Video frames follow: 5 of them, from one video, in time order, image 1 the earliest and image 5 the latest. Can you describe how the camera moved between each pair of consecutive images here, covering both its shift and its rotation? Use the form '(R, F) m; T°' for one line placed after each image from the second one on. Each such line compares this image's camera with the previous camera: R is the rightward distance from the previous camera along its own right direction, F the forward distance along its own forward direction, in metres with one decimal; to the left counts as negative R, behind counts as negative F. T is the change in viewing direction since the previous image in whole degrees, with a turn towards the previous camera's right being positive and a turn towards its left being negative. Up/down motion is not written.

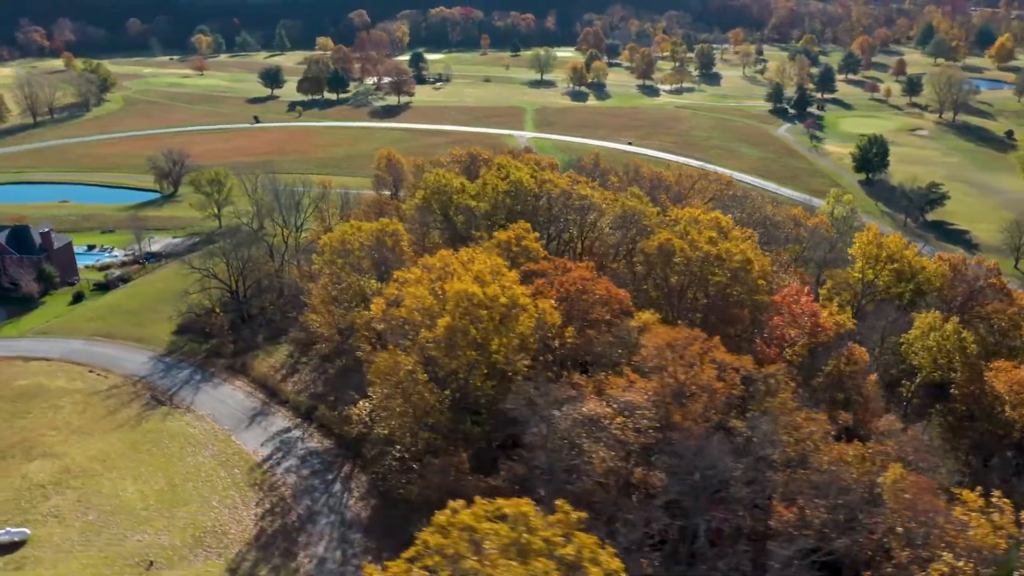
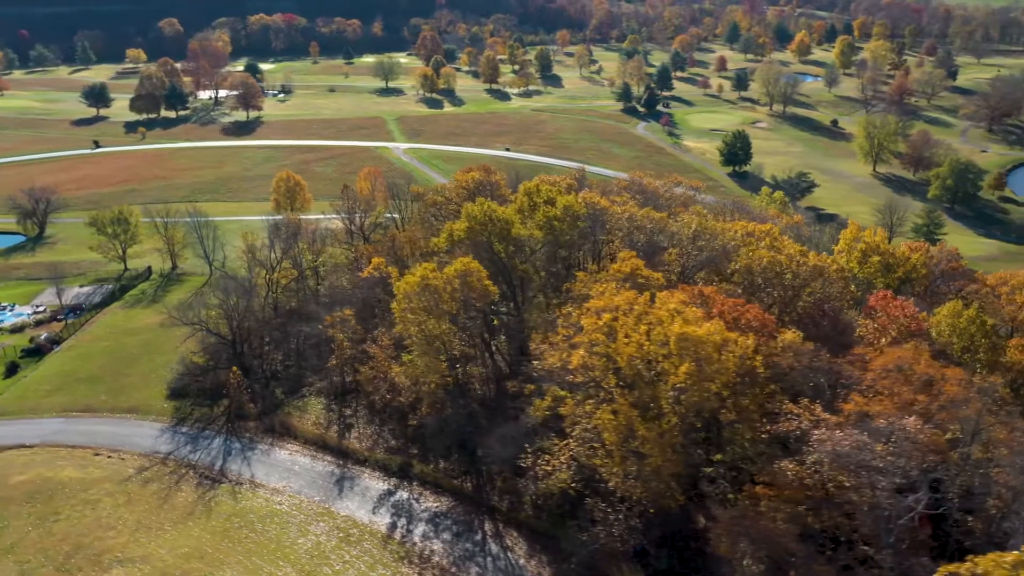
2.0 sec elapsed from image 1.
(-13.0, +2.4) m; +12°
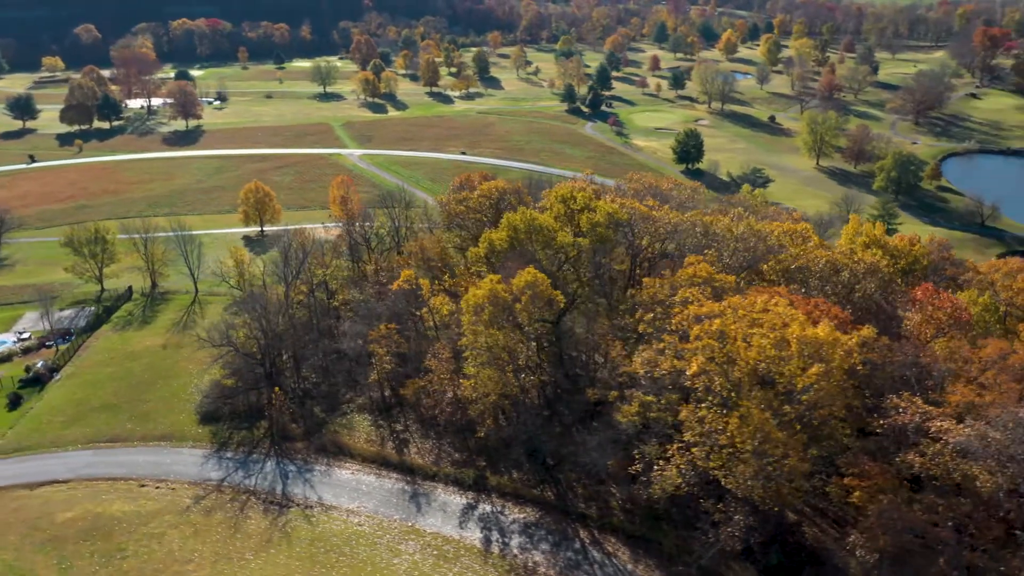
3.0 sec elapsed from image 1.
(-6.8, 0.0) m; +5°
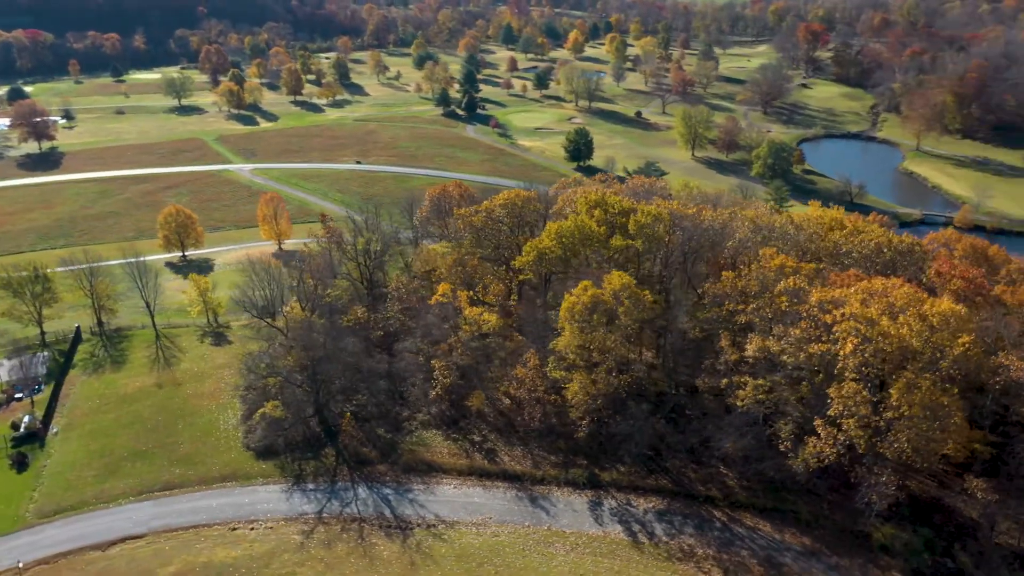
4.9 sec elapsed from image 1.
(-12.6, -0.3) m; +11°
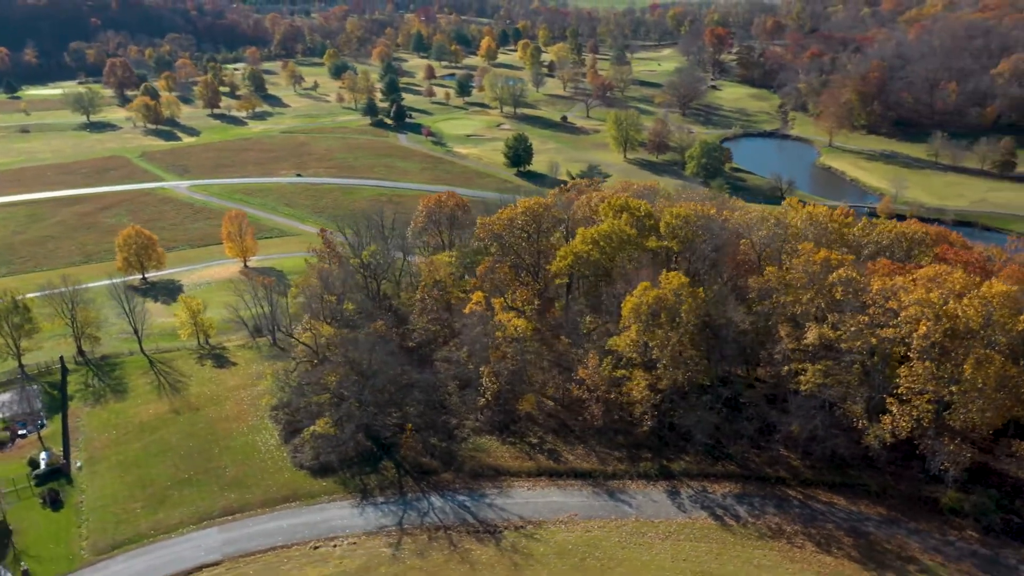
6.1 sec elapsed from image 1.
(-8.4, -0.9) m; +7°
